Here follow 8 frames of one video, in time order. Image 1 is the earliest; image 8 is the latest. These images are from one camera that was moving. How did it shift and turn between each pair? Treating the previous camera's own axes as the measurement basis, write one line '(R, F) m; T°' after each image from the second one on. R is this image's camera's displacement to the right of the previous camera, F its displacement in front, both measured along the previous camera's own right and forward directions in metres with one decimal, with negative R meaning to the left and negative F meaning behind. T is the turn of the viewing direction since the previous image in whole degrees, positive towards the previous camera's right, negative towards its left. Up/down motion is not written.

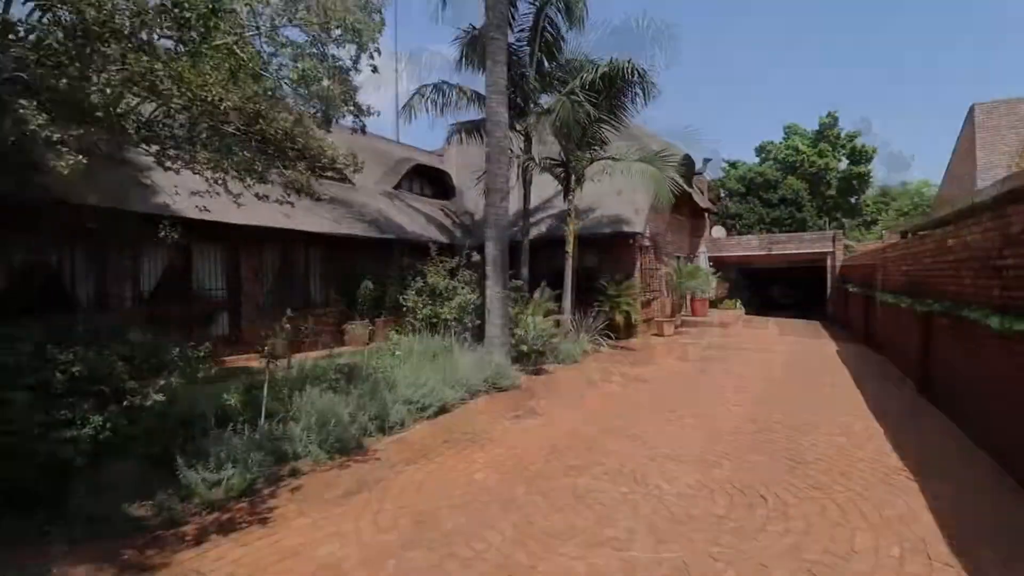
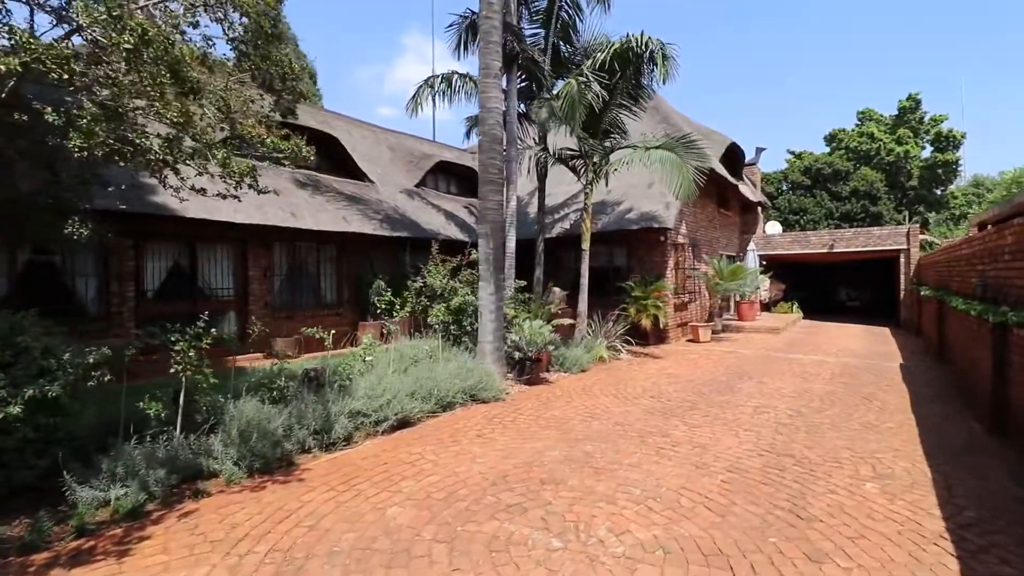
(+1.1, +0.8) m; -7°
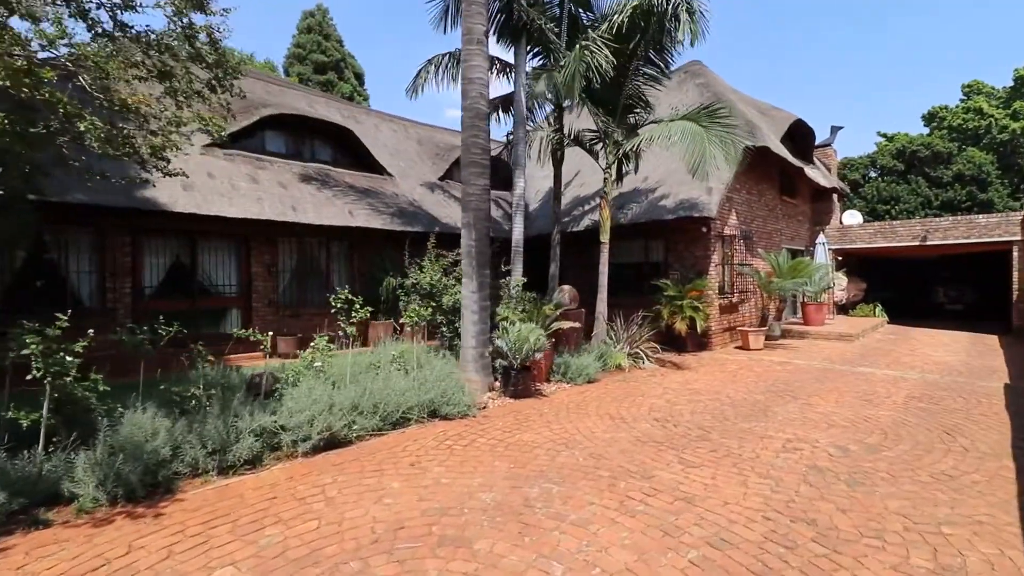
(+1.2, +1.2) m; -8°
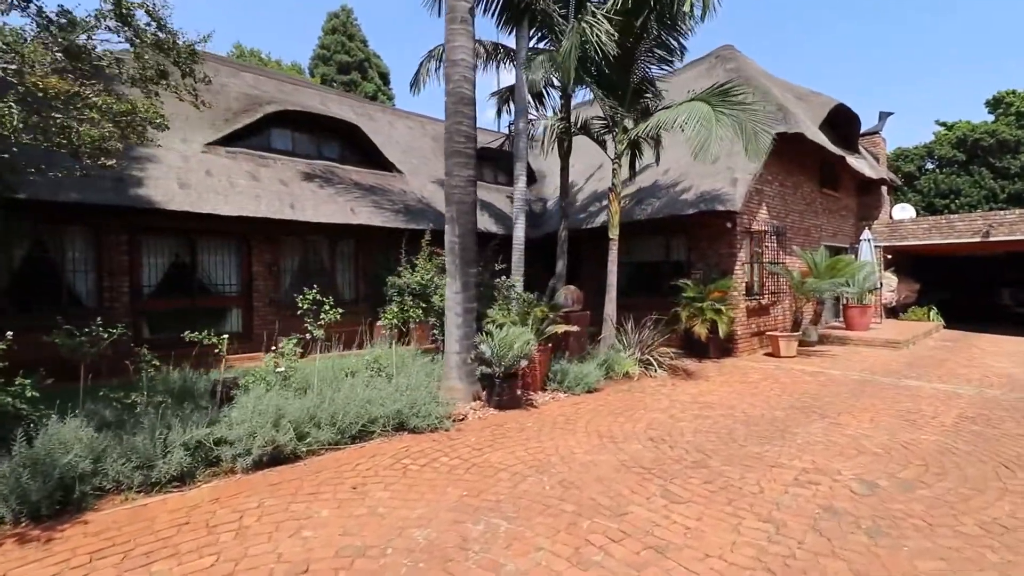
(+0.7, +0.6) m; -4°
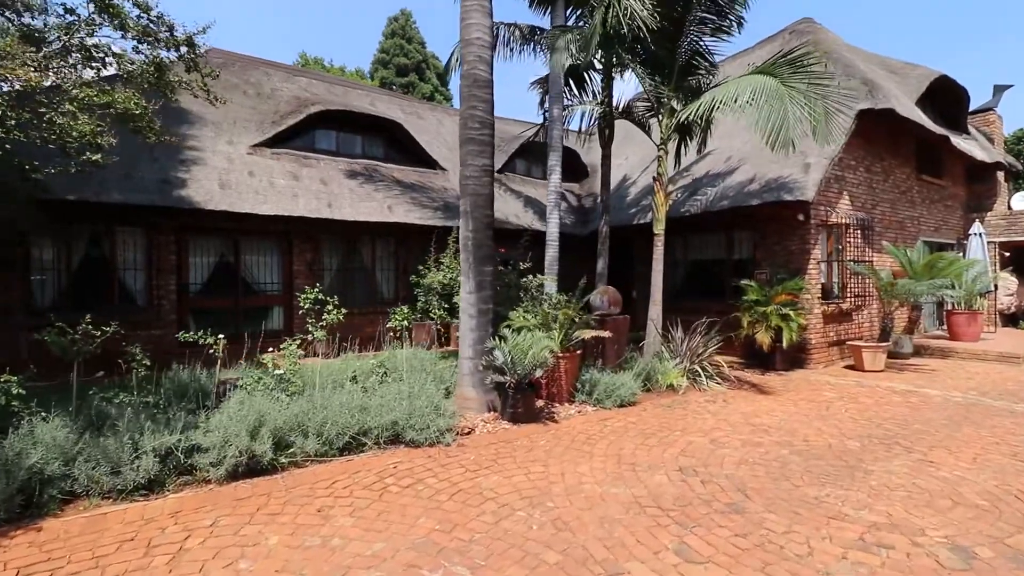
(+0.6, +0.7) m; -8°
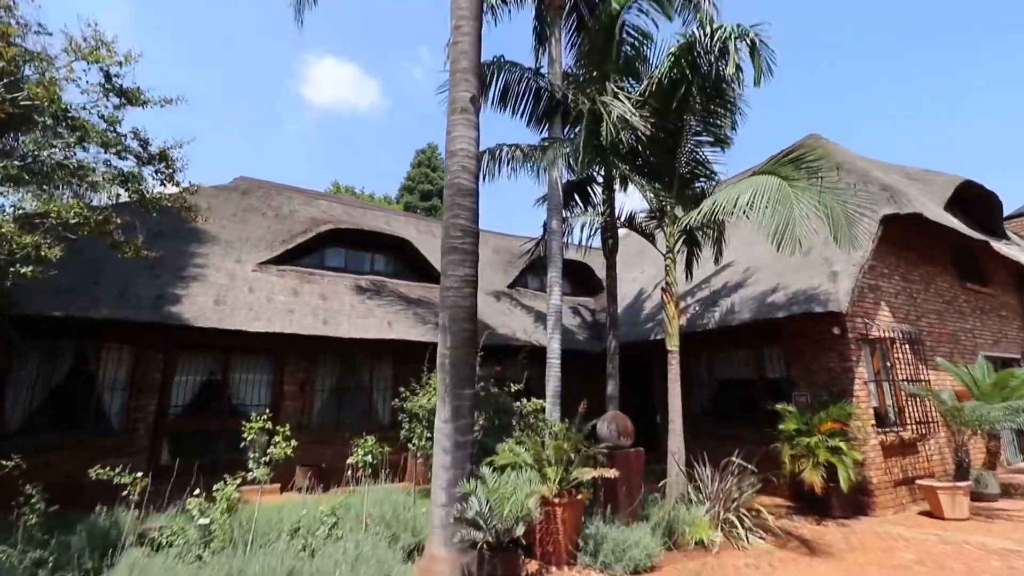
(+0.5, +0.8) m; -3°
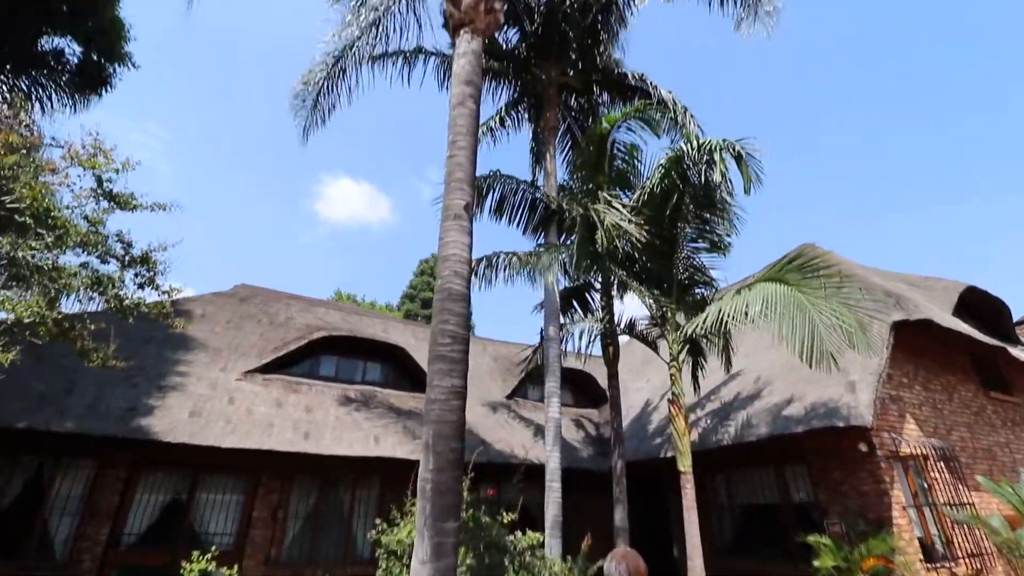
(+0.1, +0.4) m; 0°
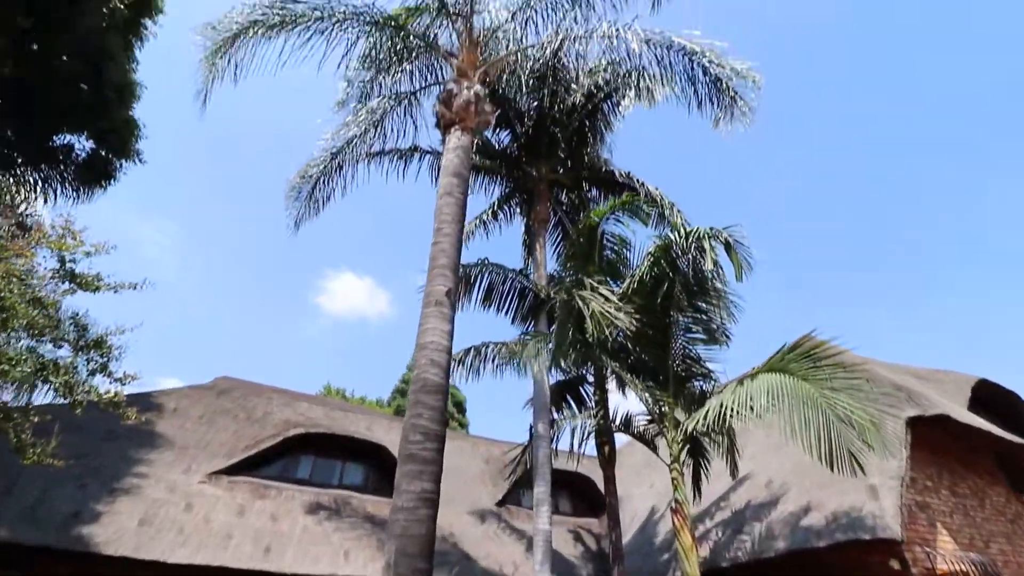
(+0.2, +0.3) m; 0°
